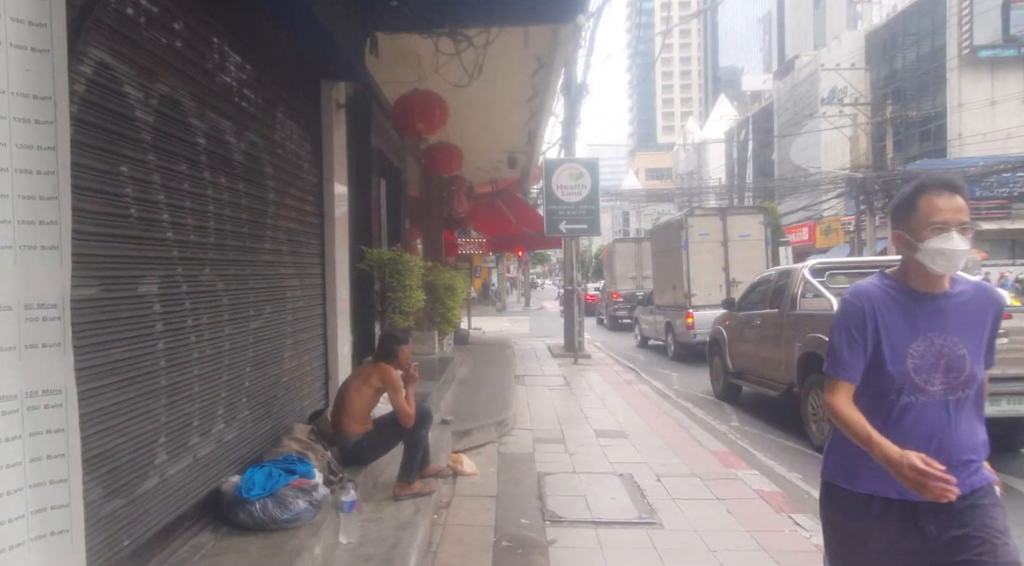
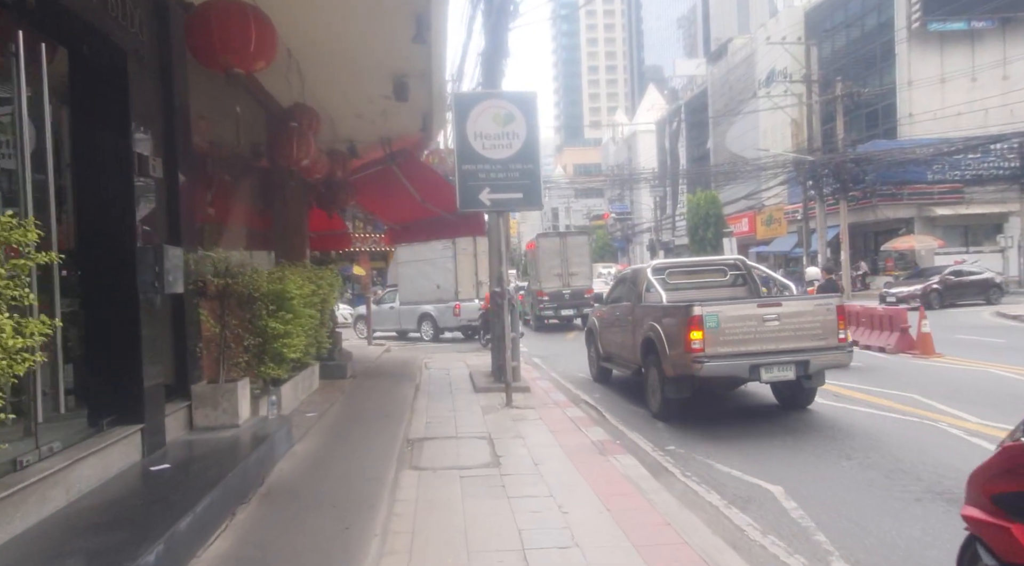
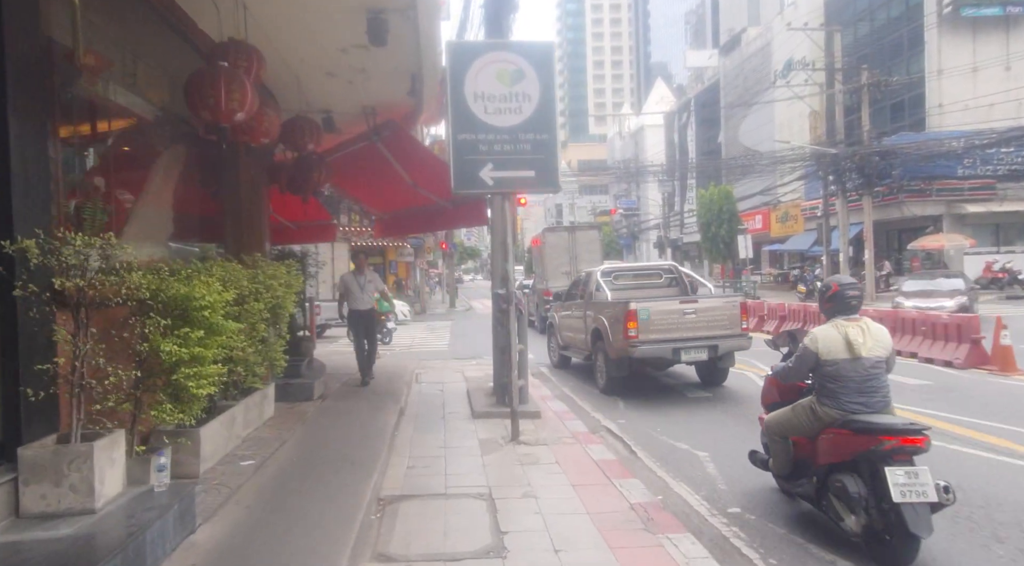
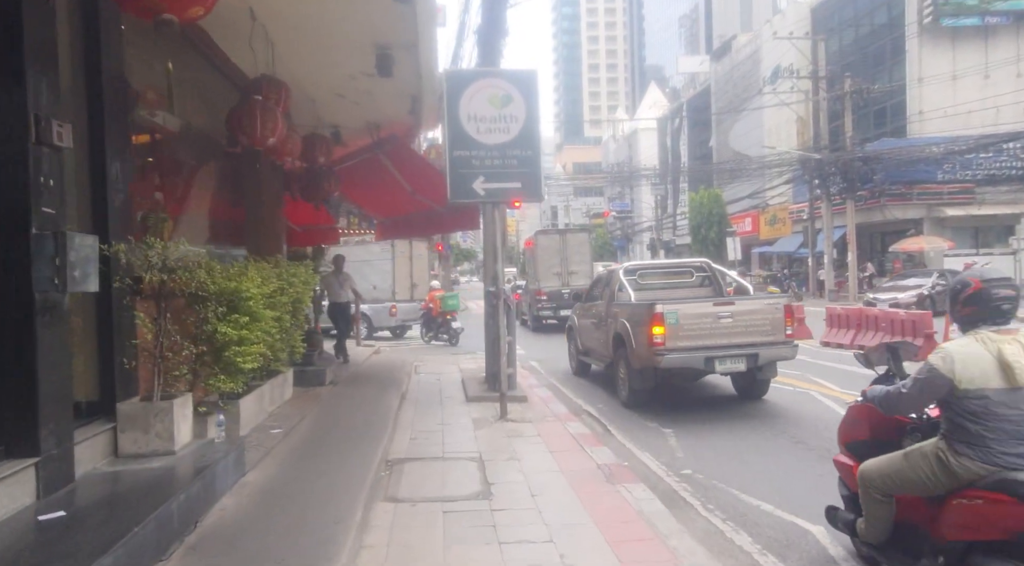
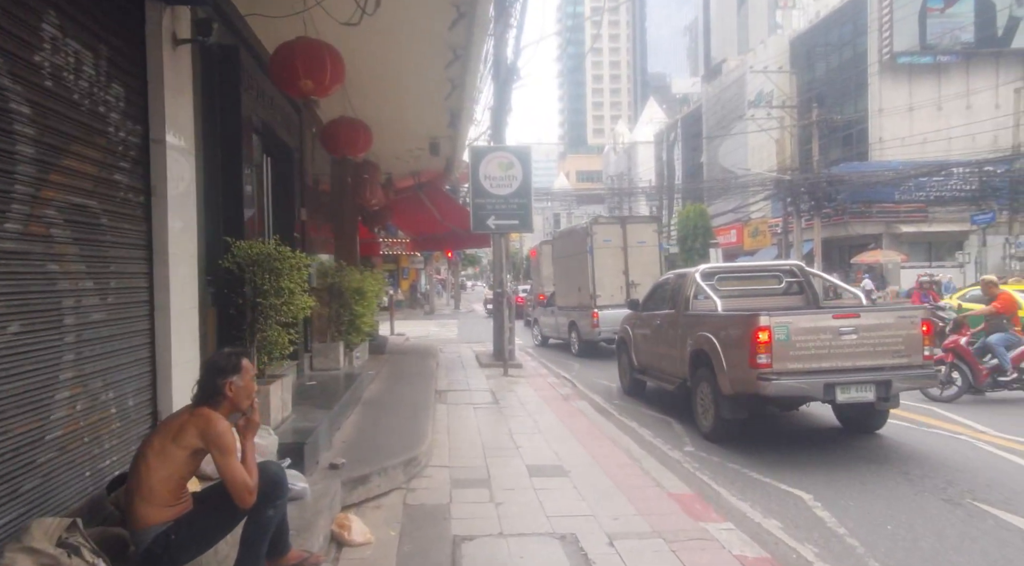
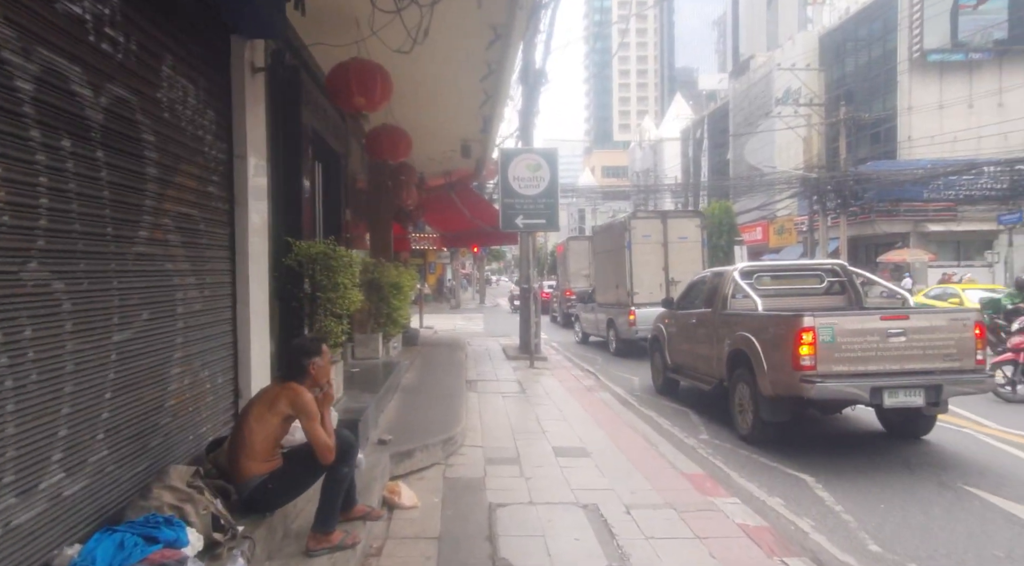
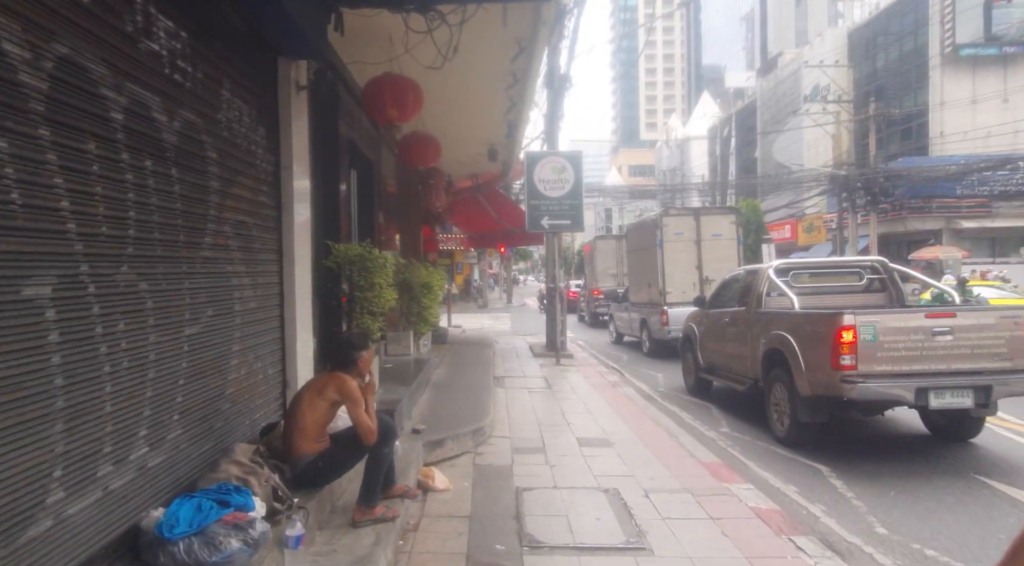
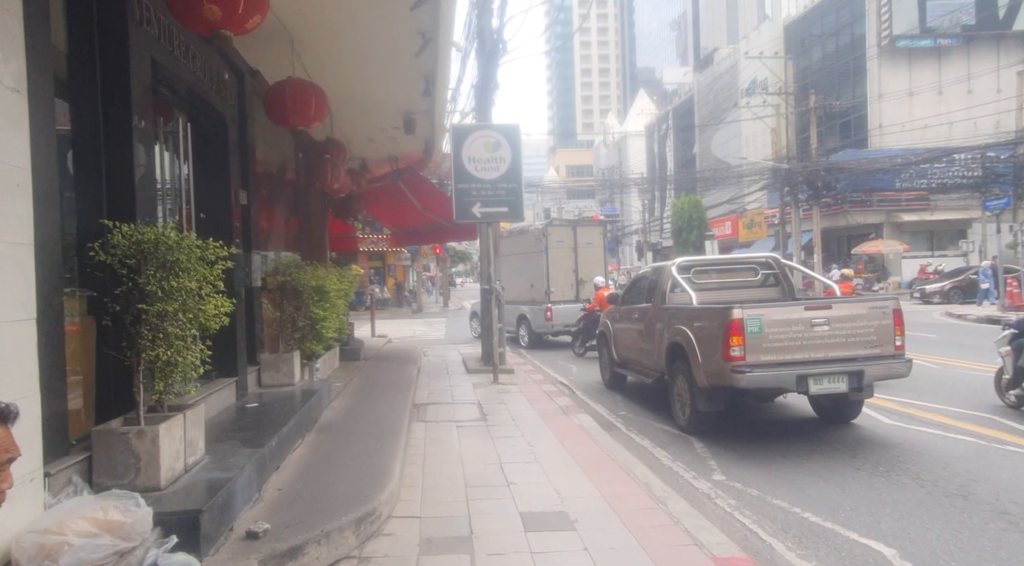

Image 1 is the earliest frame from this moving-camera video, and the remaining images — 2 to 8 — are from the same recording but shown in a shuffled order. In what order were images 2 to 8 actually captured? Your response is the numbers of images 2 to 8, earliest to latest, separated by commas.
7, 6, 5, 8, 2, 4, 3
